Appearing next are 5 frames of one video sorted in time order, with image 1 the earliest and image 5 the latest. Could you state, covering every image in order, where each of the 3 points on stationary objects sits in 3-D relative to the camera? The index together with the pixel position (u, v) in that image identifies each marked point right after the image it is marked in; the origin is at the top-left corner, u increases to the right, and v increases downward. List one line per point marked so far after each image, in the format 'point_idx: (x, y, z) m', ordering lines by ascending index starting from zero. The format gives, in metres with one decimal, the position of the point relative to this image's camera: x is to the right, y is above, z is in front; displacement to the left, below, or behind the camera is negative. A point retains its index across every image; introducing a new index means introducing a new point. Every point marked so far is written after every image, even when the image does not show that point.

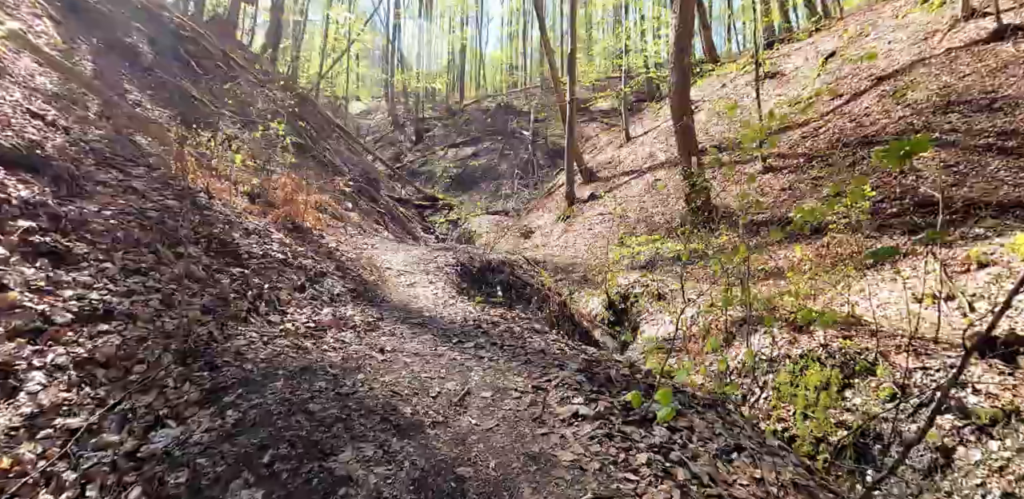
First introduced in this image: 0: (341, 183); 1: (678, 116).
0: (-5.9, +2.3, +18.7) m
1: (+4.7, +3.5, +15.4) m
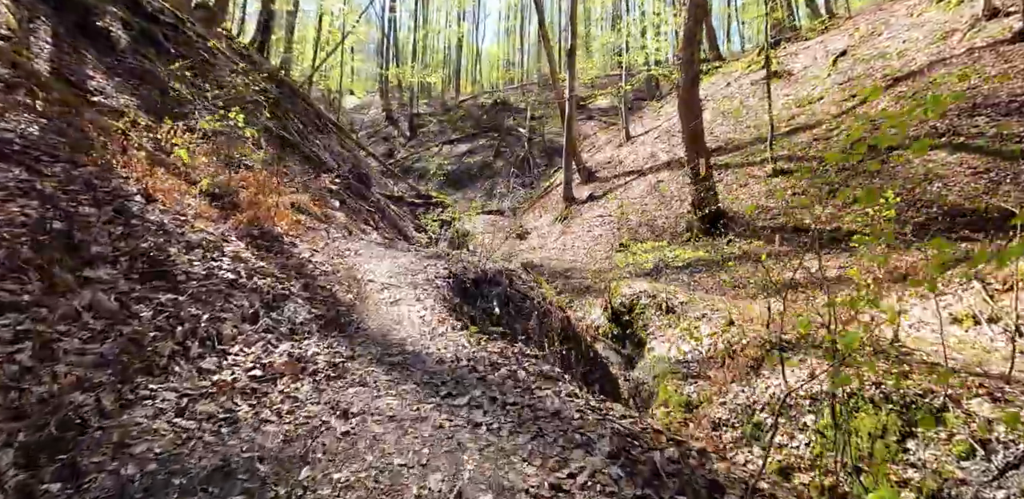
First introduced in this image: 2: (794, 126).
0: (-6.0, +2.2, +17.7) m
1: (+4.7, +3.3, +14.5) m
2: (+9.2, +4.1, +17.8) m
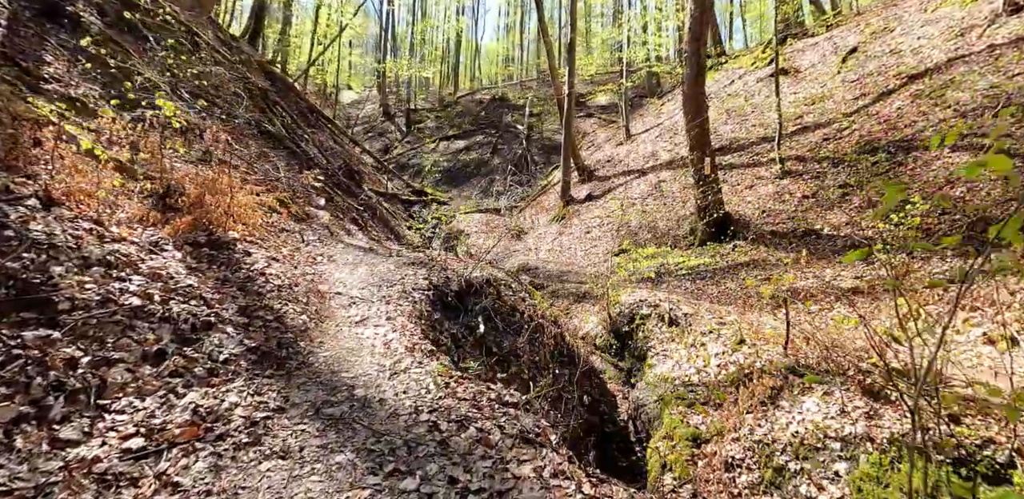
0: (-6.2, +2.2, +16.9) m
1: (+4.5, +3.2, +13.7) m
2: (+9.1, +3.9, +17.0) m
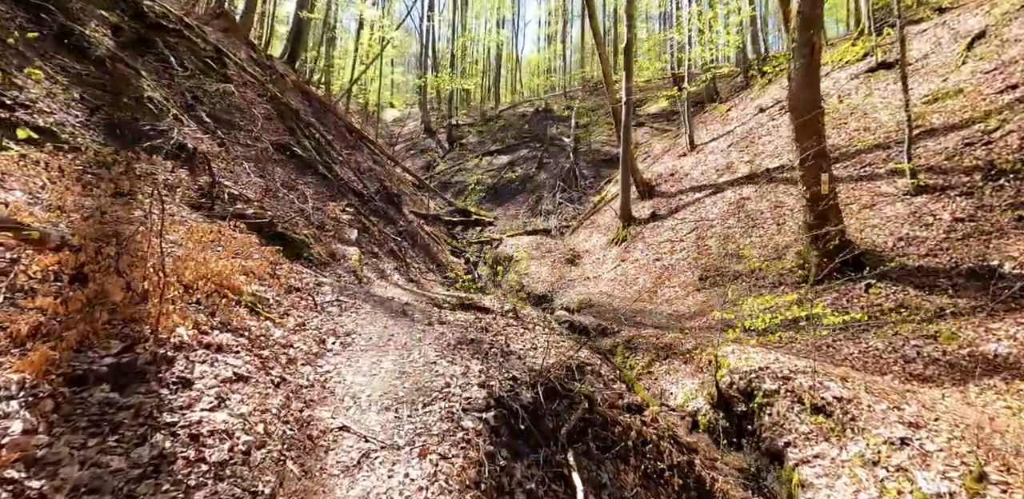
0: (-4.6, +1.2, +14.9) m
1: (+5.8, +2.4, +10.9) m
2: (+10.6, +3.1, +13.8) m
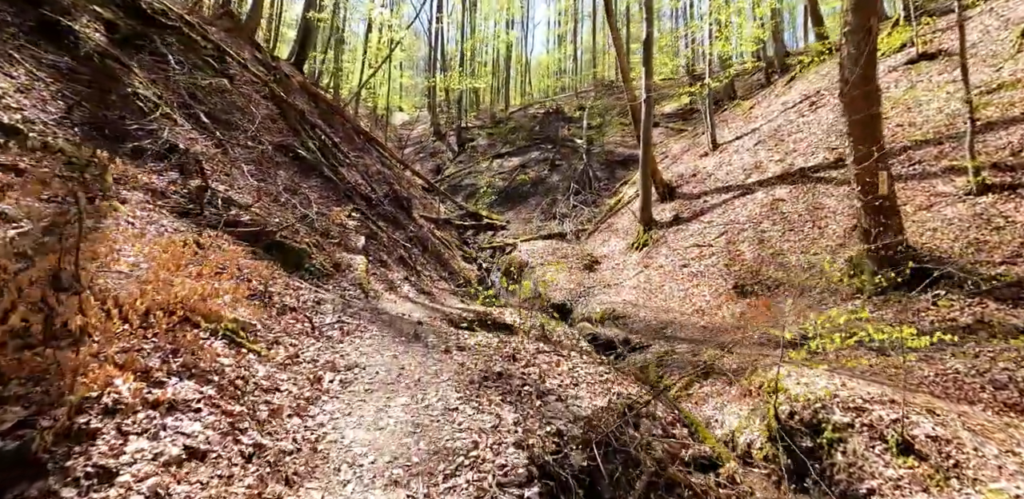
0: (-4.1, +1.0, +13.9) m
1: (+6.2, +2.3, +9.8) m
2: (+11.1, +3.0, +12.6) m
